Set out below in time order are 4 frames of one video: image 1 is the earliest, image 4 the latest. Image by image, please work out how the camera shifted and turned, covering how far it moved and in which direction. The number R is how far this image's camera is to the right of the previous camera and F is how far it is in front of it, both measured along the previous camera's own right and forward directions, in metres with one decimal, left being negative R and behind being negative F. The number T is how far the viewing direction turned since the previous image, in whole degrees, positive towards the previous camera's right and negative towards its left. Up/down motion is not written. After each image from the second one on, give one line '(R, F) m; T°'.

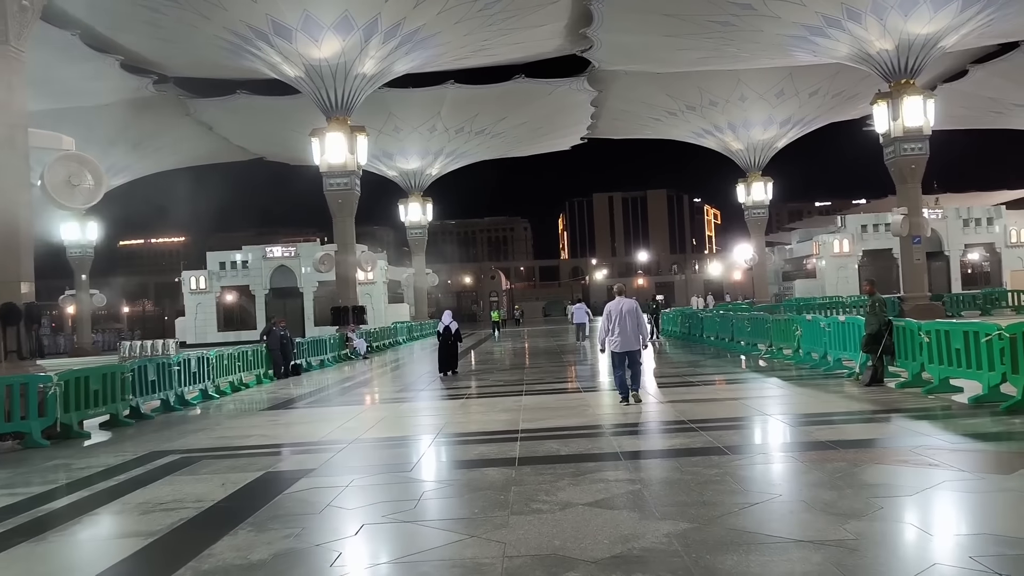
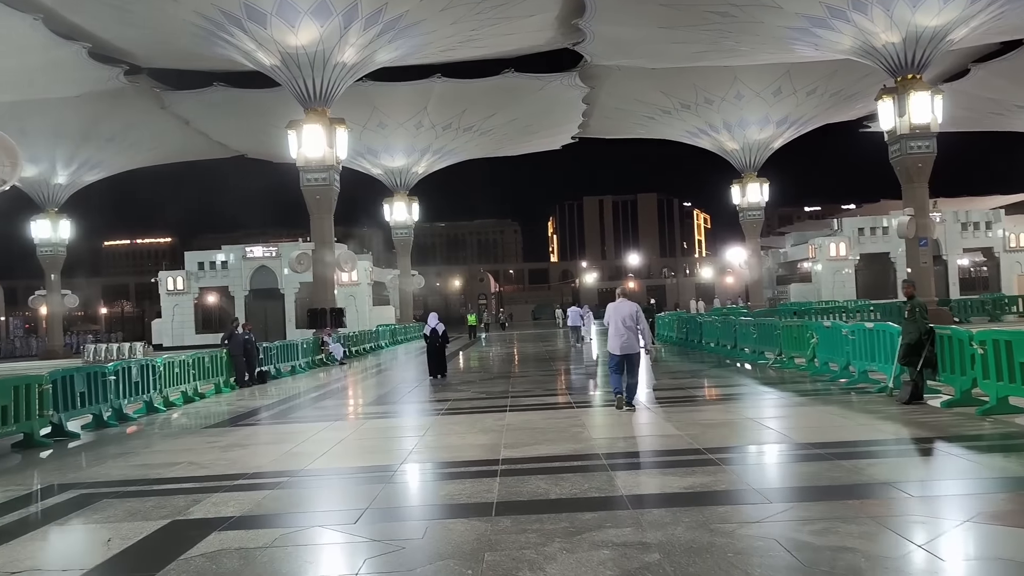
(+0.1, +0.9) m; +1°
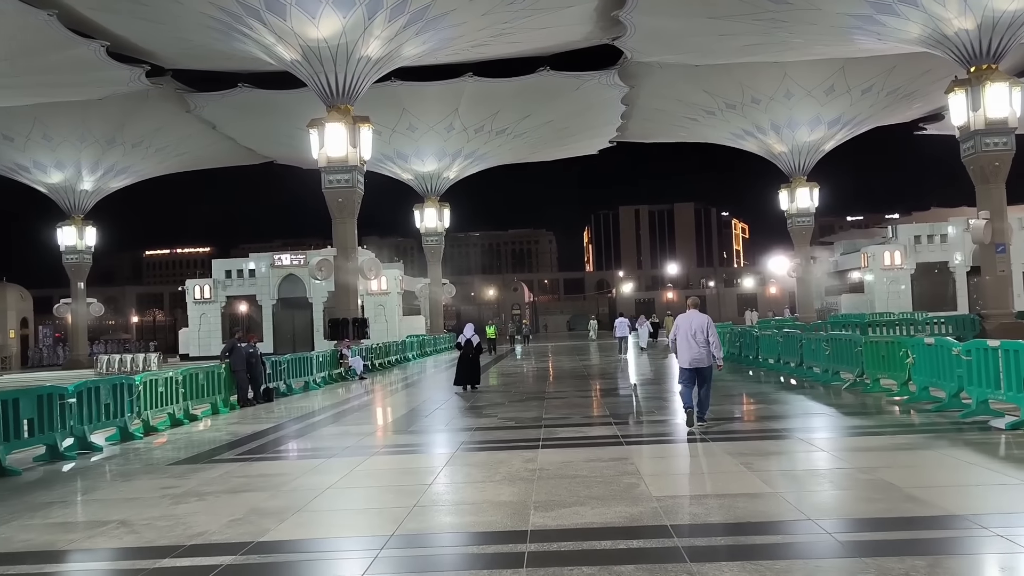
(0.0, +1.1) m; -3°
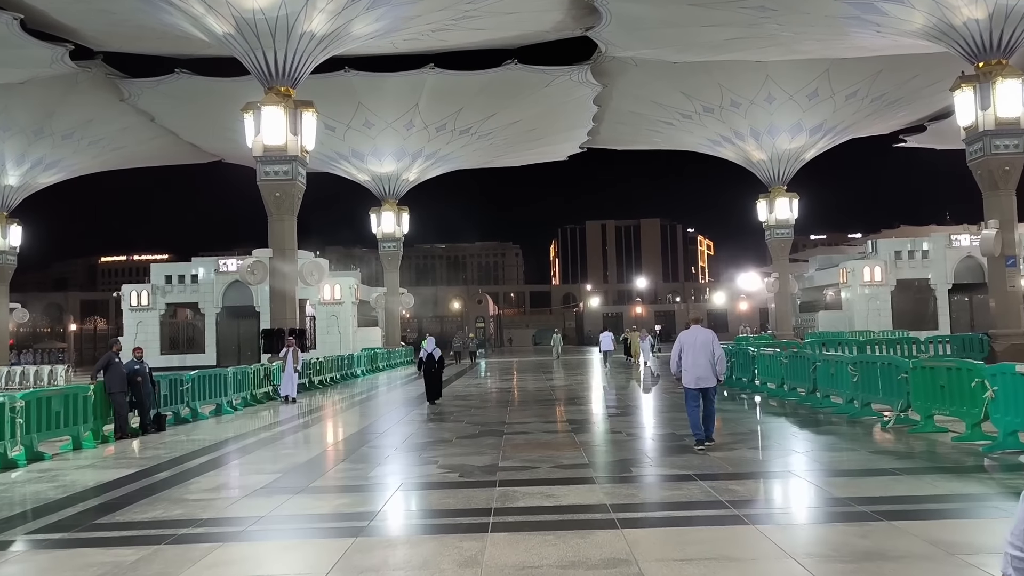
(+0.1, +1.7) m; +3°
